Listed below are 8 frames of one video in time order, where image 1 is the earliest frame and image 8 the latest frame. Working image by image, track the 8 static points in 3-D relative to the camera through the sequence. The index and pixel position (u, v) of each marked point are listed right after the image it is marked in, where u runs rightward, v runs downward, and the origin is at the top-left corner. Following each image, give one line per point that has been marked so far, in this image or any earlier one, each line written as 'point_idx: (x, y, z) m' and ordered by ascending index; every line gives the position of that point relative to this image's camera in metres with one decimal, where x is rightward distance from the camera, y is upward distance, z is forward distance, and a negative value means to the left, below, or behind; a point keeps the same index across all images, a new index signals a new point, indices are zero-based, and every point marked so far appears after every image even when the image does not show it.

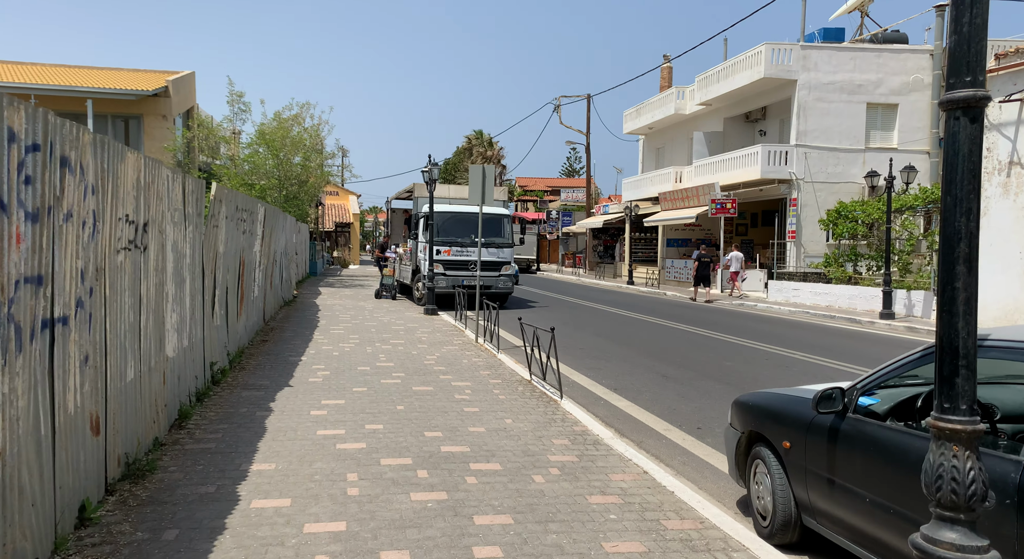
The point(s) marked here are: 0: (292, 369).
0: (-2.7, -1.1, +9.4) m
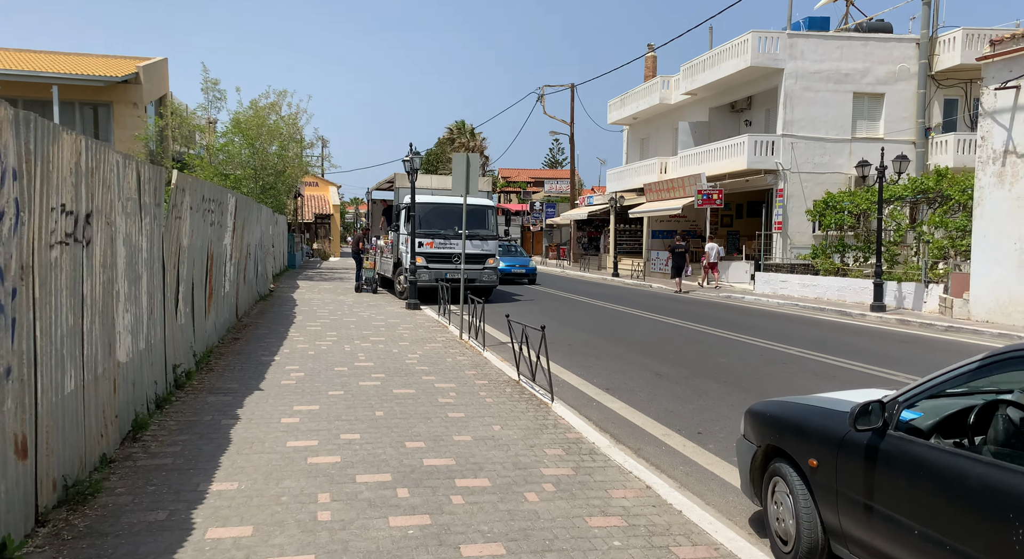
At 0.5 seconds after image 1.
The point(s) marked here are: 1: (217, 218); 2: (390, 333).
0: (-2.8, -1.1, +8.9) m
1: (-3.9, +0.8, +10.0) m
2: (-2.0, -0.9, +12.6) m
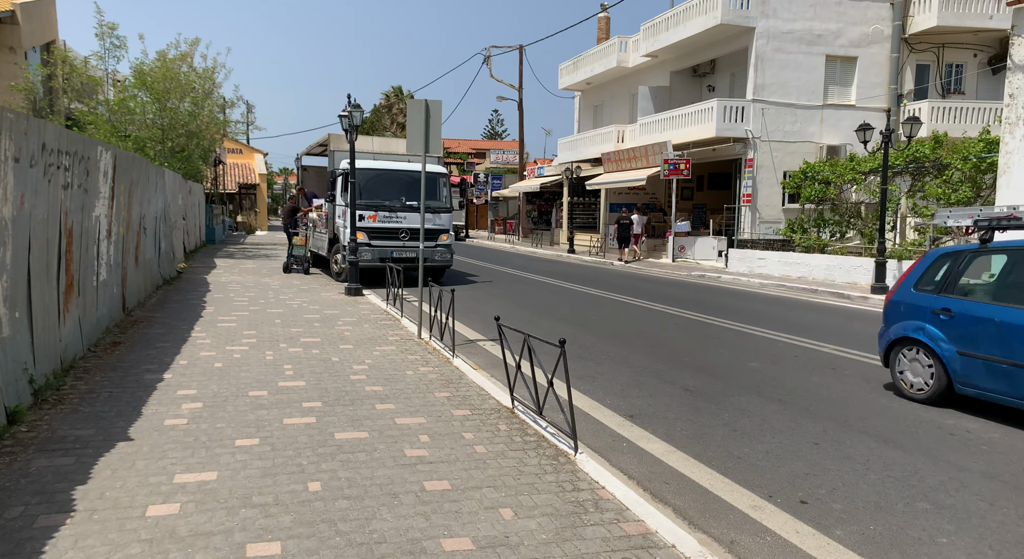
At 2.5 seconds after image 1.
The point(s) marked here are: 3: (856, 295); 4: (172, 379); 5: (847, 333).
0: (-2.9, -1.0, +6.2) m
1: (-4.1, +1.0, +7.2) m
2: (-2.4, -0.7, +10.0) m
3: (+6.7, -0.3, +15.1) m
4: (-3.1, -0.9, +7.0) m
5: (+4.6, -0.7, +10.6) m
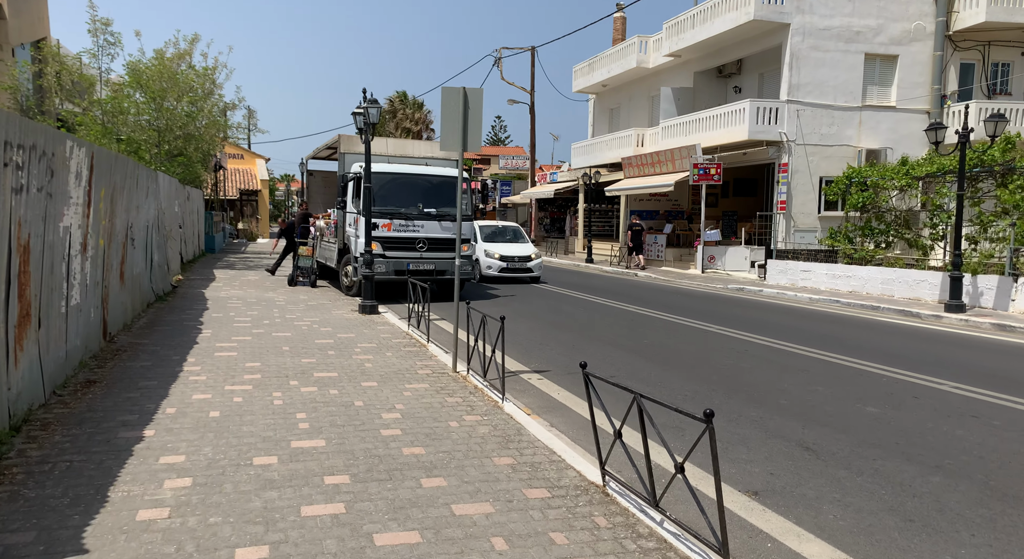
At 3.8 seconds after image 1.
0: (-2.4, -1.2, +4.6) m
1: (-3.5, +0.7, +5.7) m
2: (-1.9, -0.9, +8.5) m
3: (+7.3, -0.6, +13.5) m
4: (-2.5, -1.1, +5.5) m
5: (+5.2, -1.0, +9.1) m
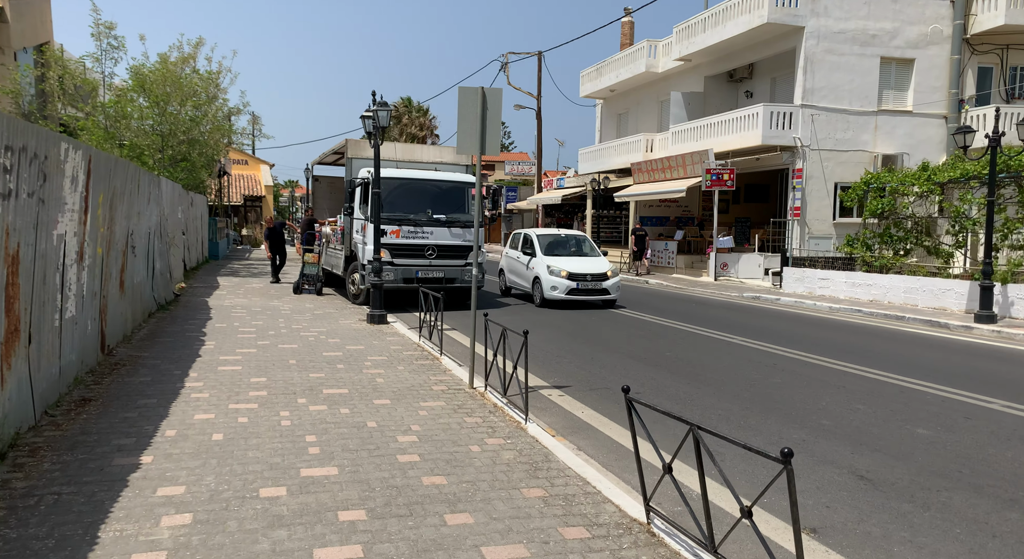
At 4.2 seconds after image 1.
0: (-2.2, -1.2, +4.2) m
1: (-3.3, +0.7, +5.2) m
2: (-1.7, -1.0, +8.0) m
3: (+7.5, -0.8, +13.0) m
4: (-2.4, -1.2, +5.1) m
5: (+5.4, -1.1, +8.6) m
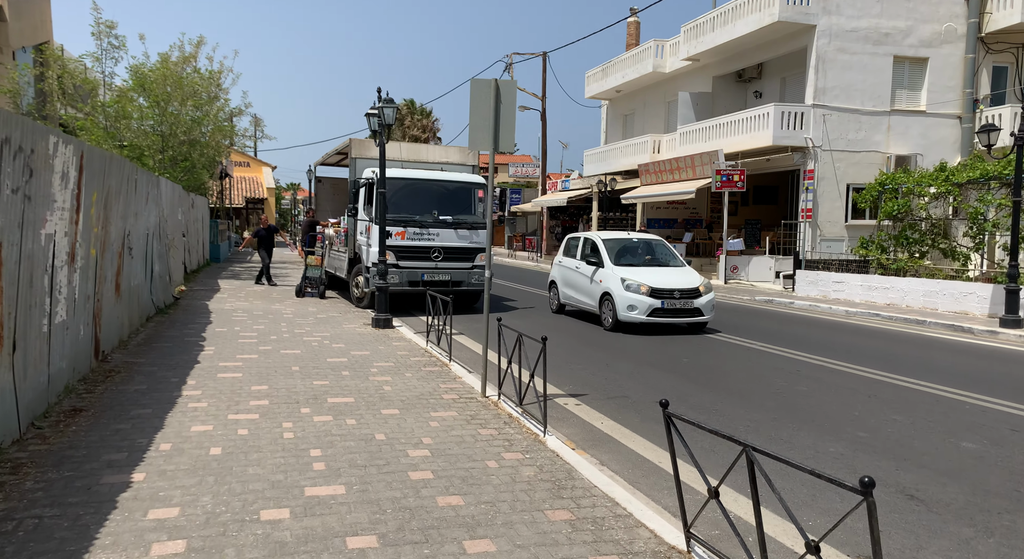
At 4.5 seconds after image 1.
0: (-2.1, -1.3, +3.8) m
1: (-3.2, +0.6, +4.9) m
2: (-1.5, -1.0, +7.6) m
3: (+7.7, -0.8, +12.6) m
4: (-2.2, -1.2, +4.7) m
5: (+5.5, -1.1, +8.2) m
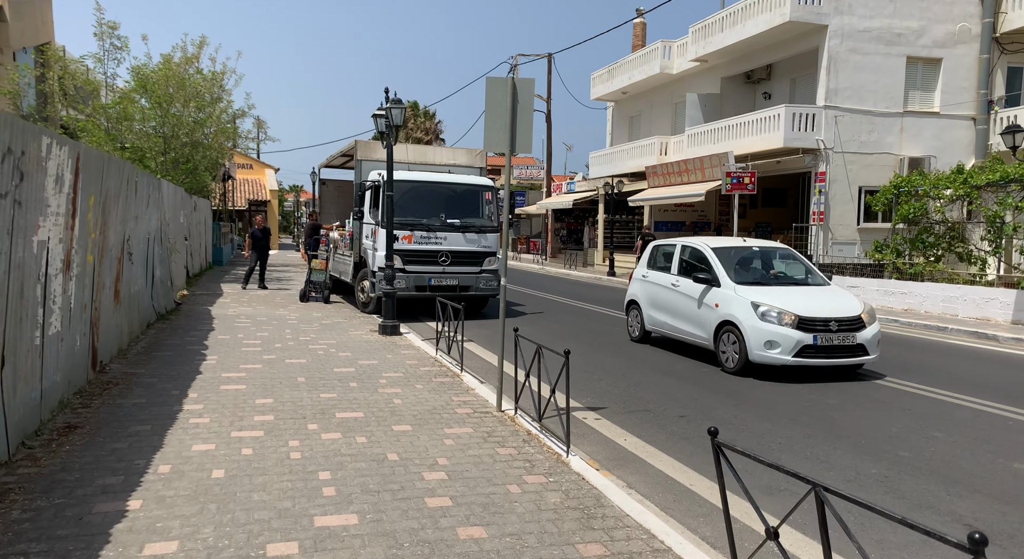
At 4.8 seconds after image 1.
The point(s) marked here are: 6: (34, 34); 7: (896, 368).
0: (-1.9, -1.3, +3.5) m
1: (-3.1, +0.6, +4.5) m
2: (-1.4, -1.1, +7.3) m
3: (+7.8, -0.9, +12.3) m
4: (-2.1, -1.3, +4.3) m
5: (+5.7, -1.2, +7.8) m
6: (-12.4, +6.3, +19.9) m
7: (+4.9, -1.1, +9.8) m
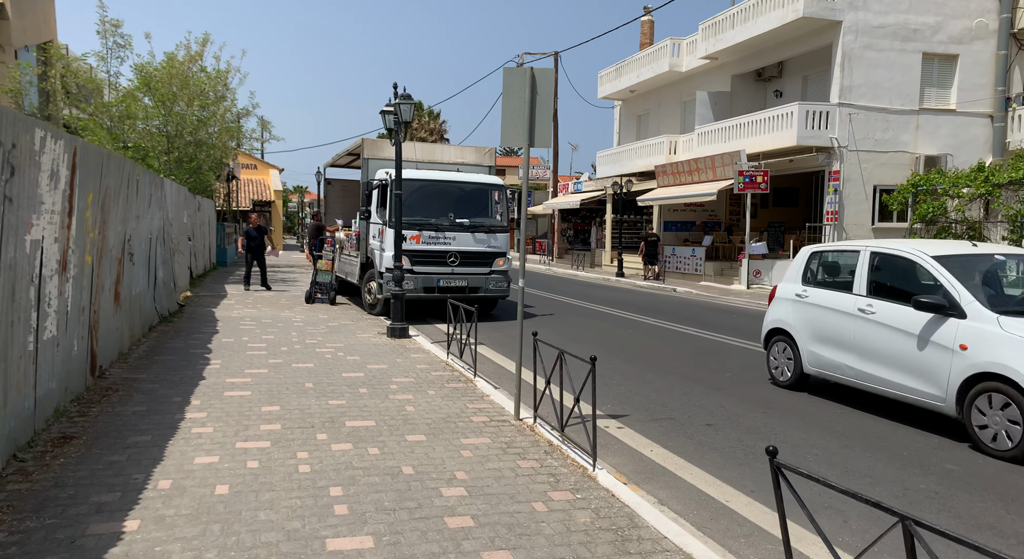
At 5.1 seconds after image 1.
0: (-1.8, -1.3, +3.1) m
1: (-2.9, +0.6, +4.2) m
2: (-1.2, -1.1, +6.9) m
3: (+8.0, -0.9, +11.9) m
4: (-1.9, -1.3, +4.0) m
5: (+5.8, -1.2, +7.5) m
6: (-12.1, +6.3, +19.6) m
7: (+5.1, -1.1, +9.4) m
